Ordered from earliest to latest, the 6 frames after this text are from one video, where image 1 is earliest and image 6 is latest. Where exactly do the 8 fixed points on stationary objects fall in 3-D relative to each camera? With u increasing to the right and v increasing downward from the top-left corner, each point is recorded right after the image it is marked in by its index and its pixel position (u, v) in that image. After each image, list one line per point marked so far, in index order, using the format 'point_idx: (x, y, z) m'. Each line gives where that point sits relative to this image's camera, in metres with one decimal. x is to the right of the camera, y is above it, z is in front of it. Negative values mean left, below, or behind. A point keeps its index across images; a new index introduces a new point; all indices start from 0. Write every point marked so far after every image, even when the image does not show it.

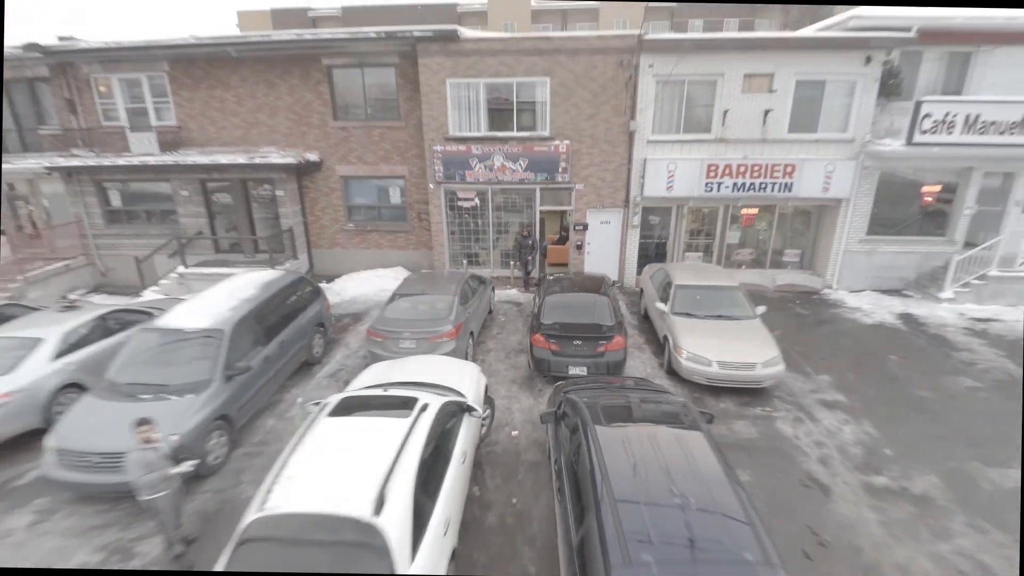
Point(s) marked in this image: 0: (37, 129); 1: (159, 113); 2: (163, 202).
0: (-8.0, +2.7, +8.4) m
1: (-5.7, +2.9, +8.1) m
2: (-5.8, +1.4, +8.4) m
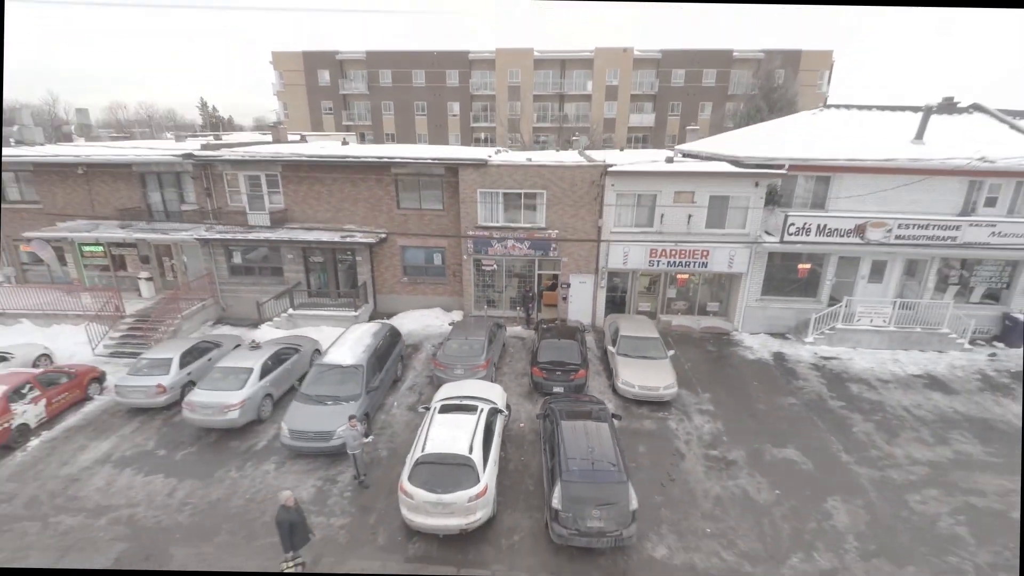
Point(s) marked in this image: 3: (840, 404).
0: (-7.9, +2.0, +11.7) m
1: (-5.6, +2.1, +11.3) m
2: (-5.6, +0.6, +11.6) m
3: (+5.6, -2.0, +8.2) m
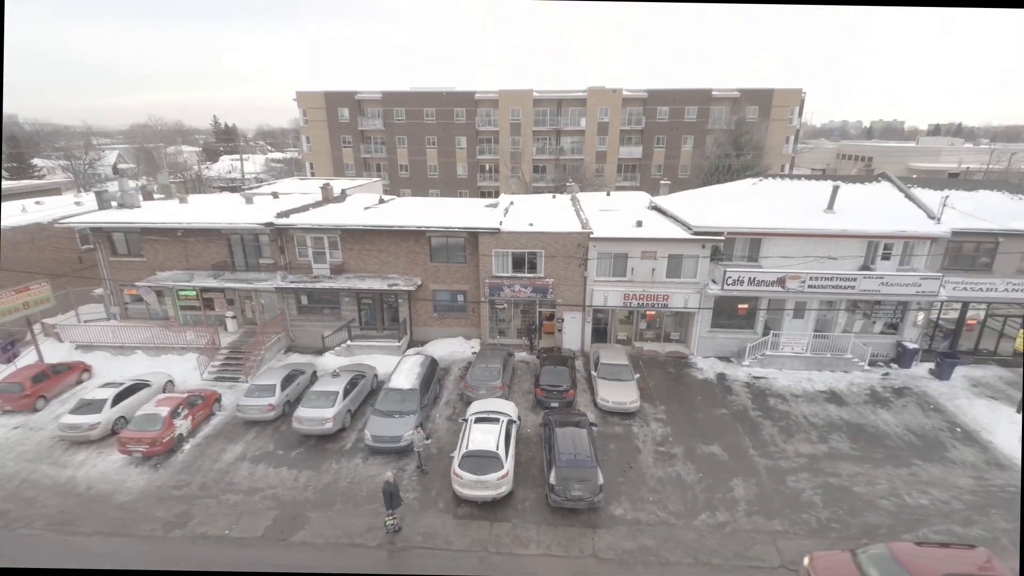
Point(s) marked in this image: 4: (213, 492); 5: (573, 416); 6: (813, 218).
0: (-7.7, +0.9, +14.8) m
1: (-5.4, +1.0, +14.5) m
2: (-5.4, -0.4, +14.7) m
3: (+5.8, -2.9, +11.4) m
4: (-5.7, -3.9, +9.3) m
5: (+1.3, -2.7, +10.2) m
6: (+8.3, +2.0, +13.3) m
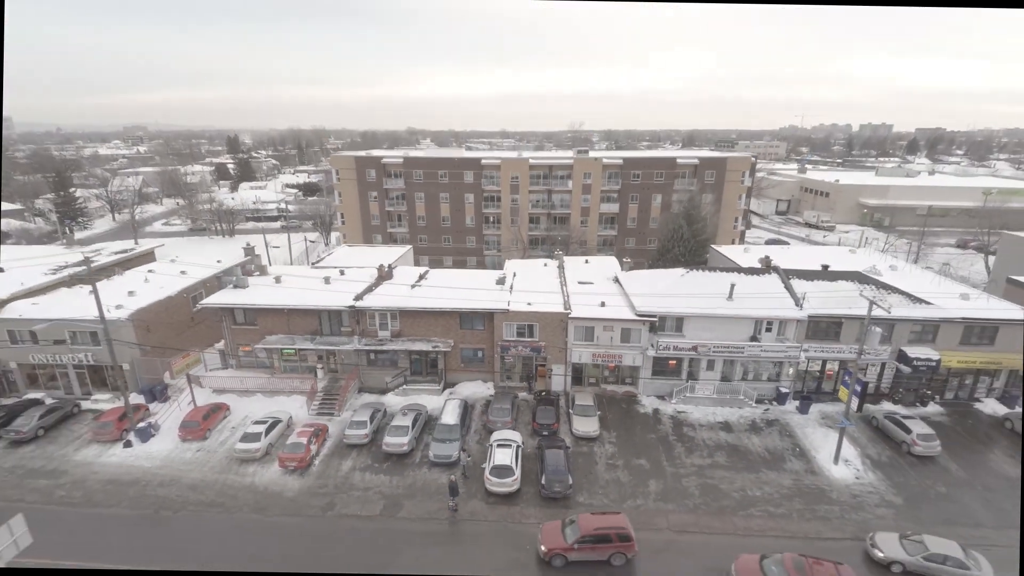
0: (-7.5, -1.7, +21.1) m
1: (-5.2, -1.6, +20.8) m
2: (-5.2, -3.0, +21.1) m
3: (+6.0, -5.5, +17.8) m
4: (-5.5, -6.6, +15.6) m
5: (+1.5, -5.3, +16.6) m
6: (+8.5, -0.6, +19.7) m
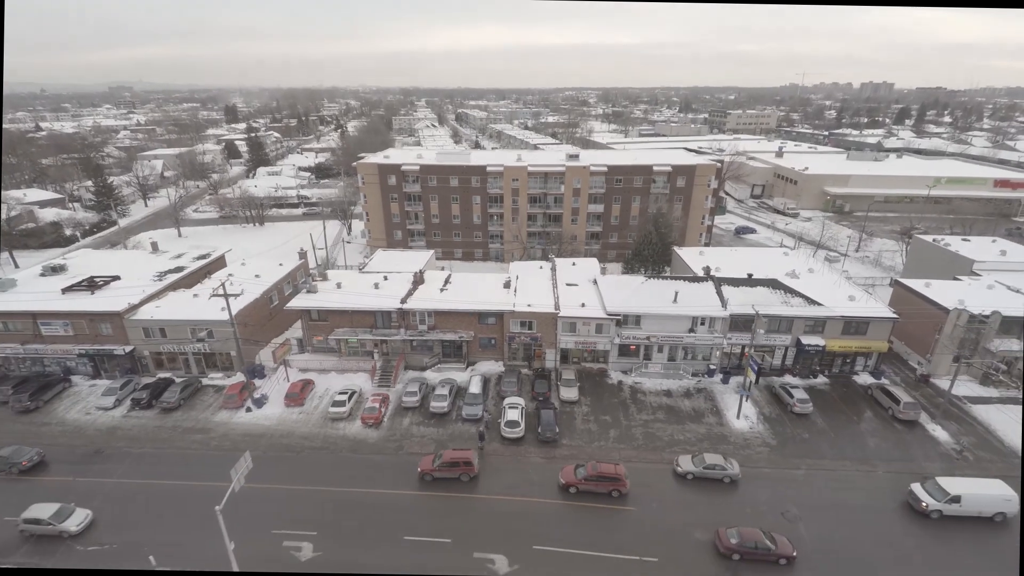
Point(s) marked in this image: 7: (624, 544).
0: (-7.2, -2.0, +28.5) m
1: (-4.9, -1.9, +28.1) m
2: (-5.0, -3.3, +28.5) m
3: (+6.3, -6.0, +25.6) m
4: (-5.2, -7.3, +23.4) m
5: (+1.8, -6.0, +24.3) m
6: (+8.8, -1.0, +27.1) m
7: (+4.2, -9.5, +18.0) m
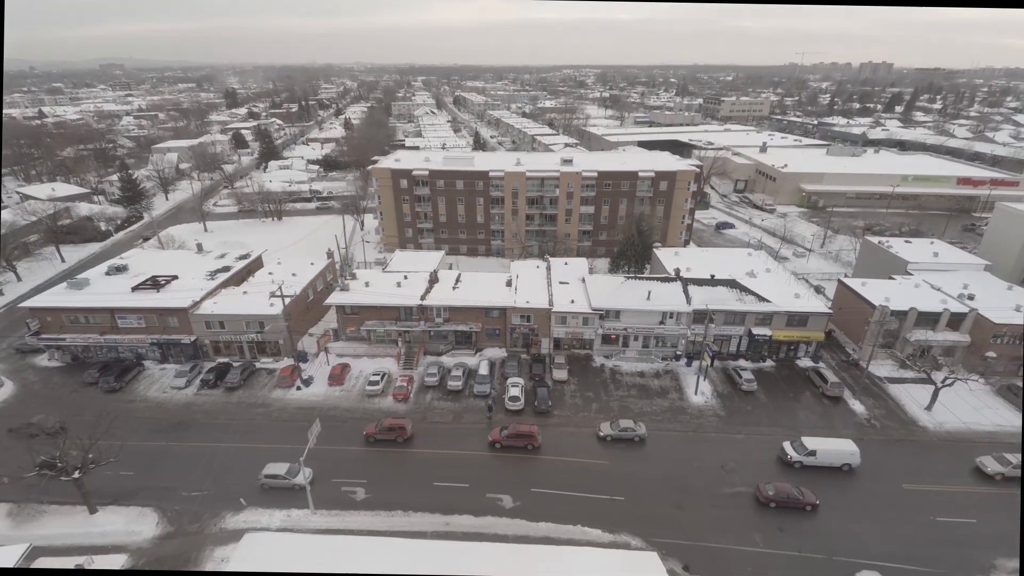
0: (-7.2, -2.0, +34.0) m
1: (-4.8, -1.9, +33.7) m
2: (-4.9, -3.3, +34.2) m
3: (+6.4, -6.1, +31.4) m
4: (-5.0, -7.4, +29.2) m
5: (+2.0, -6.1, +30.1) m
6: (+8.9, -1.0, +32.7) m
7: (+4.4, -9.9, +24.0) m
